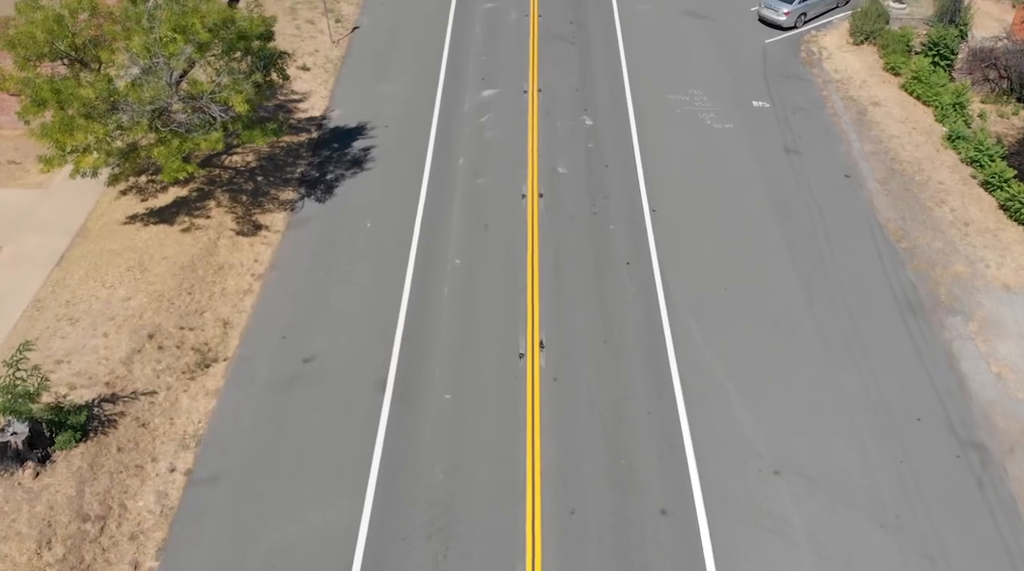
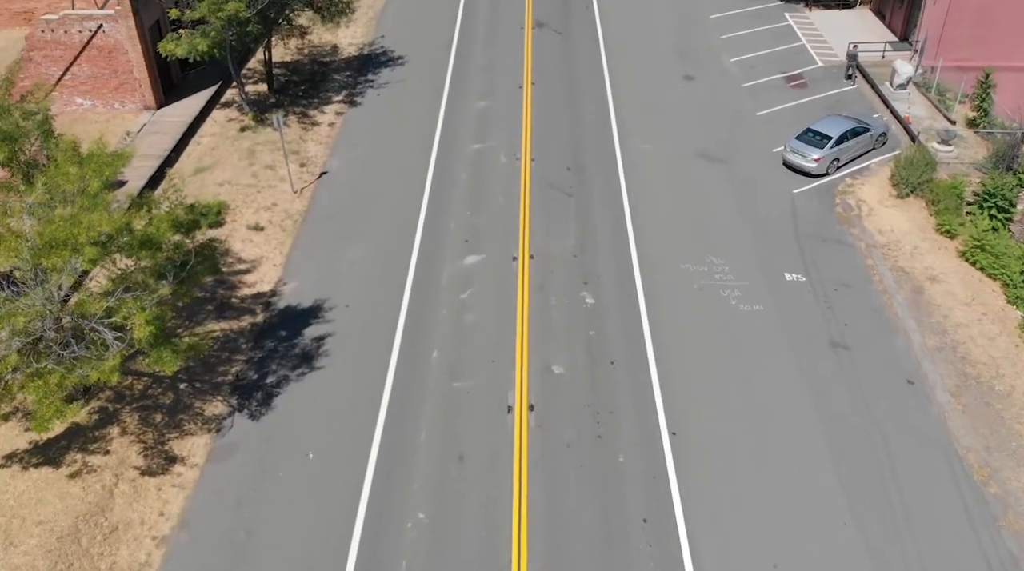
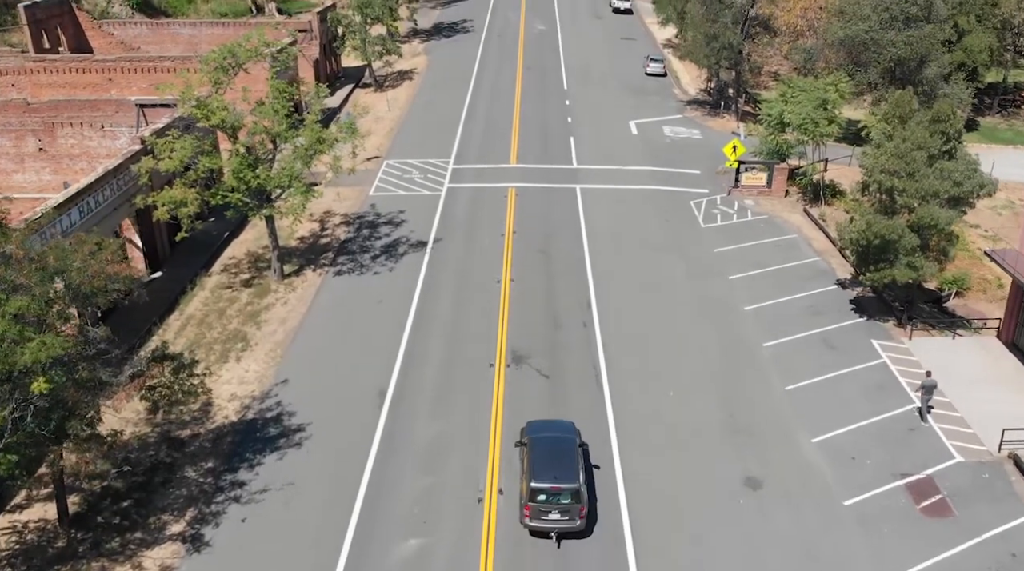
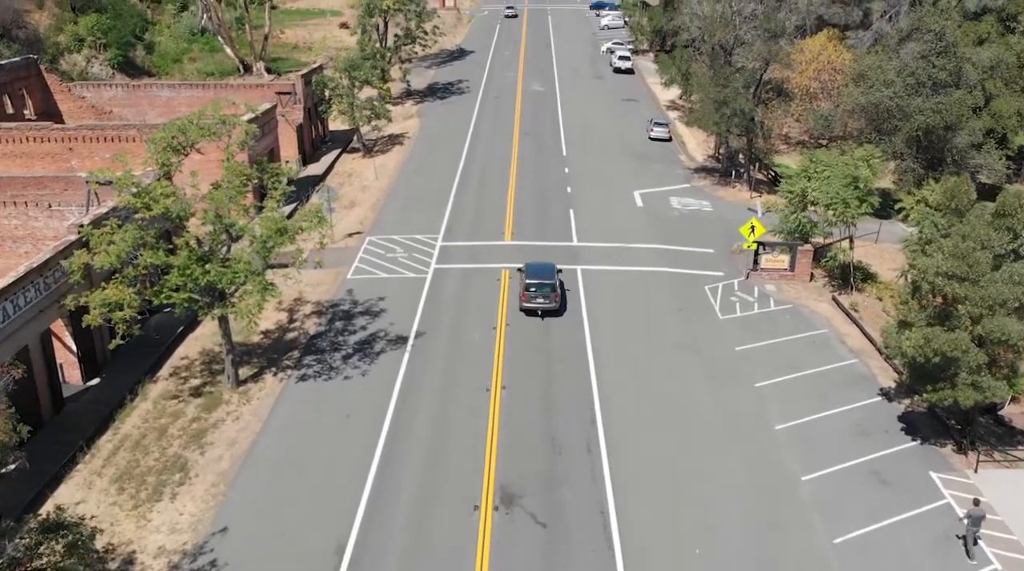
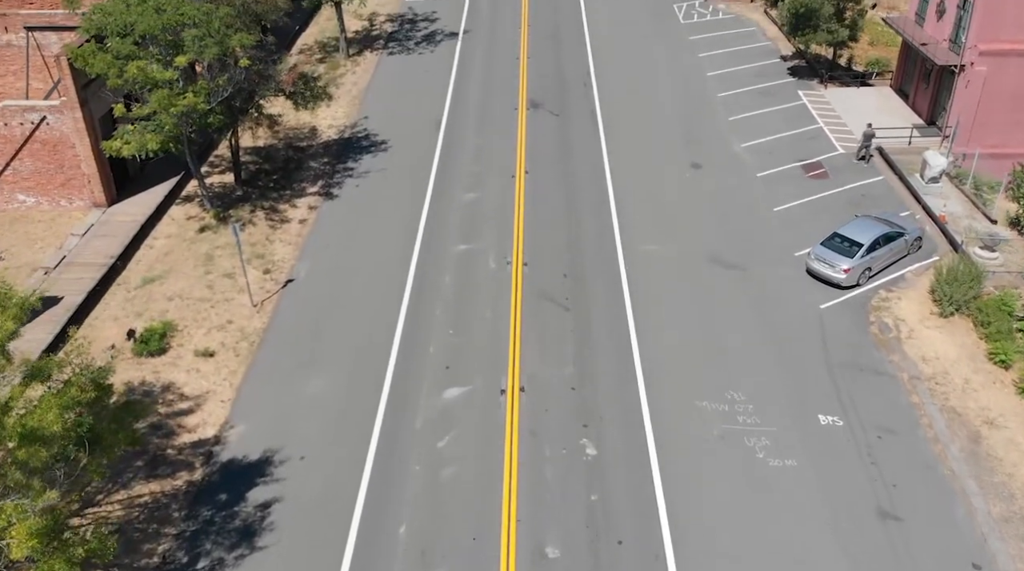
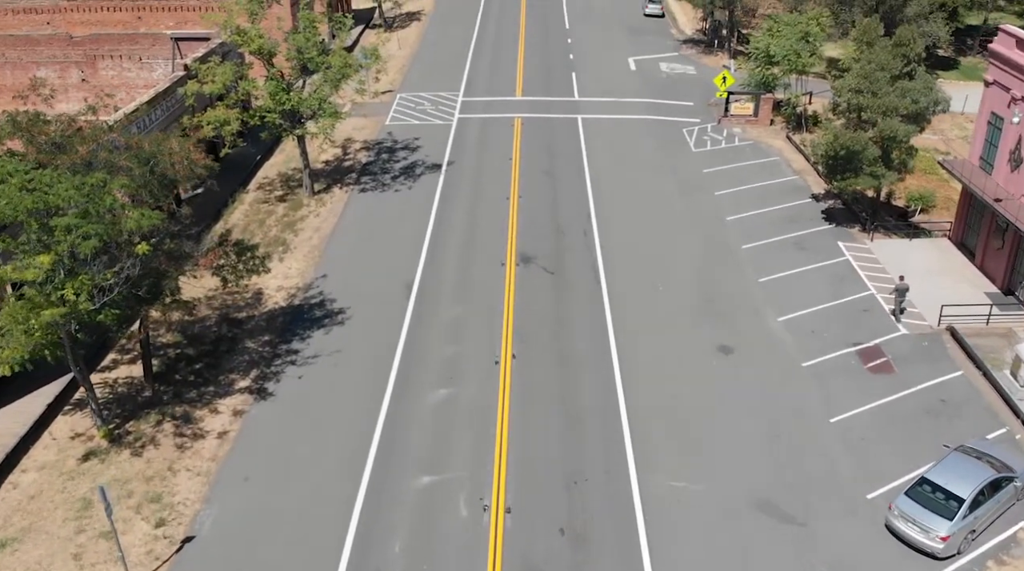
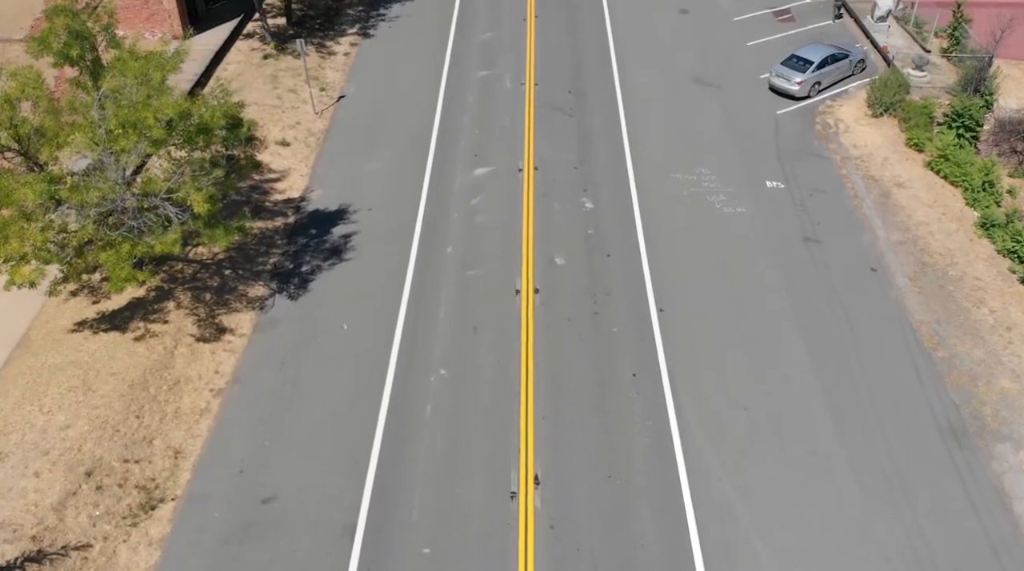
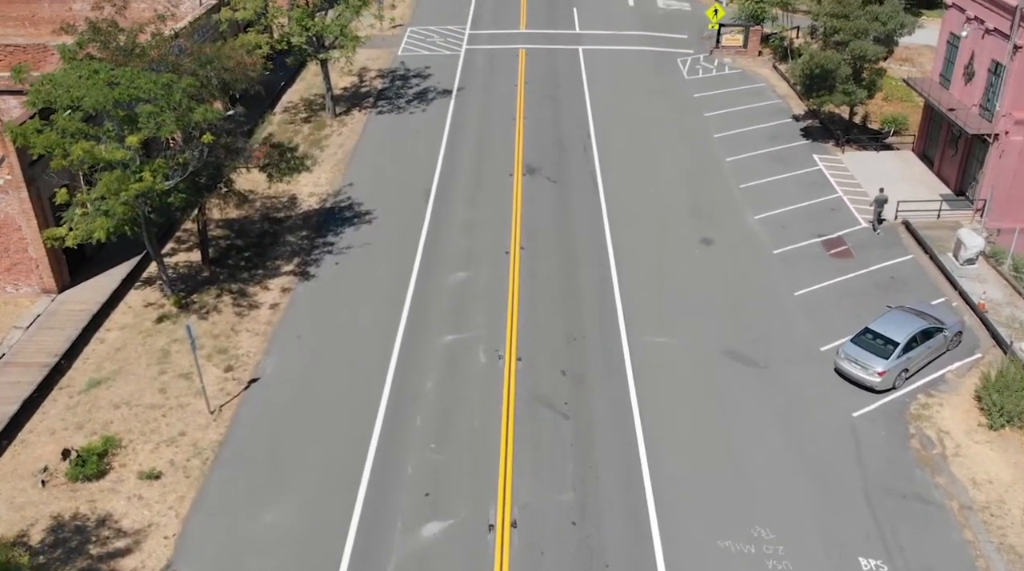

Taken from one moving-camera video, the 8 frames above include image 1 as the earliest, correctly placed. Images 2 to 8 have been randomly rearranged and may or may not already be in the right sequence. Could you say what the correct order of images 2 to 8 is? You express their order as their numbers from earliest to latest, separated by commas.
7, 2, 5, 8, 6, 3, 4
